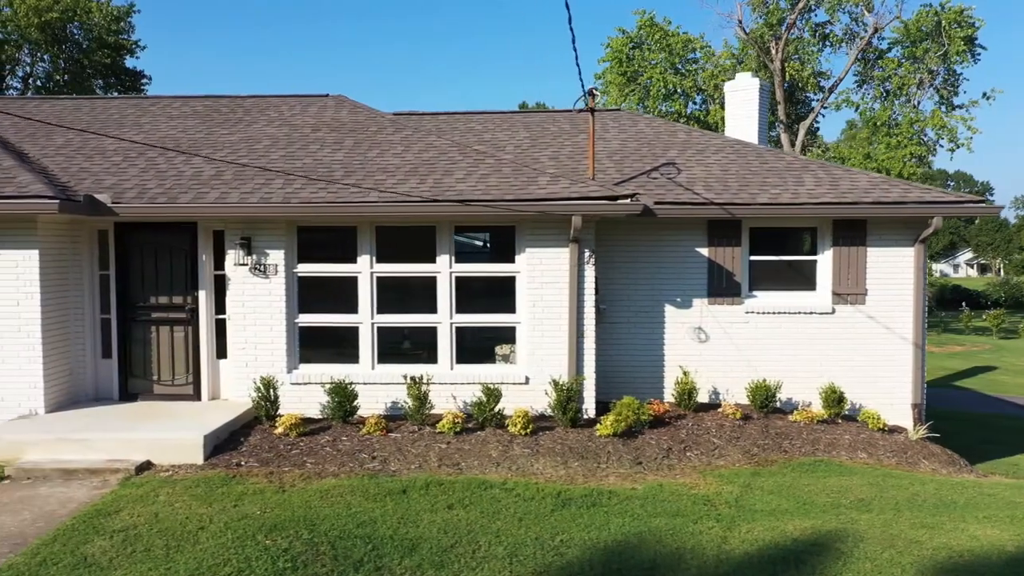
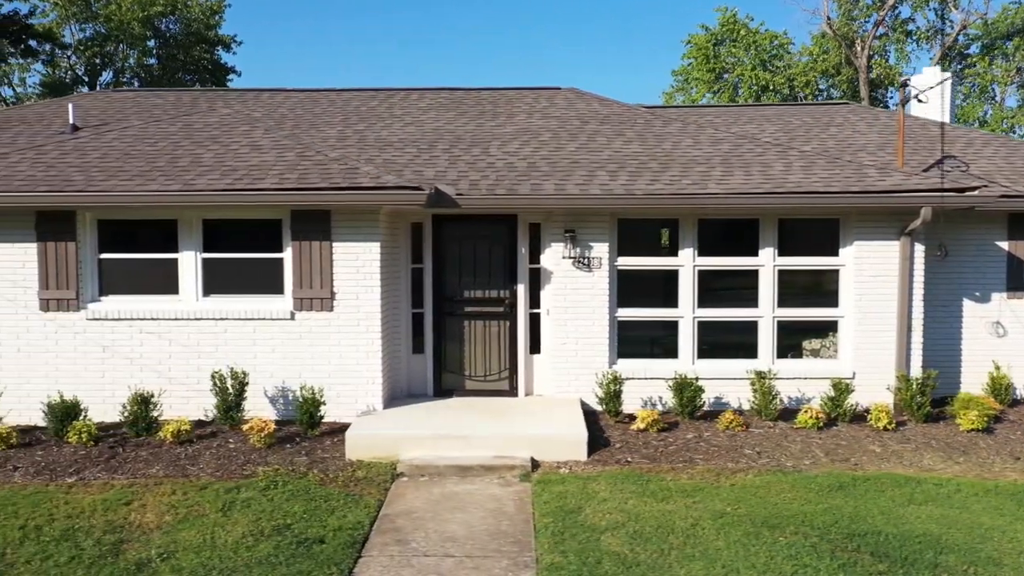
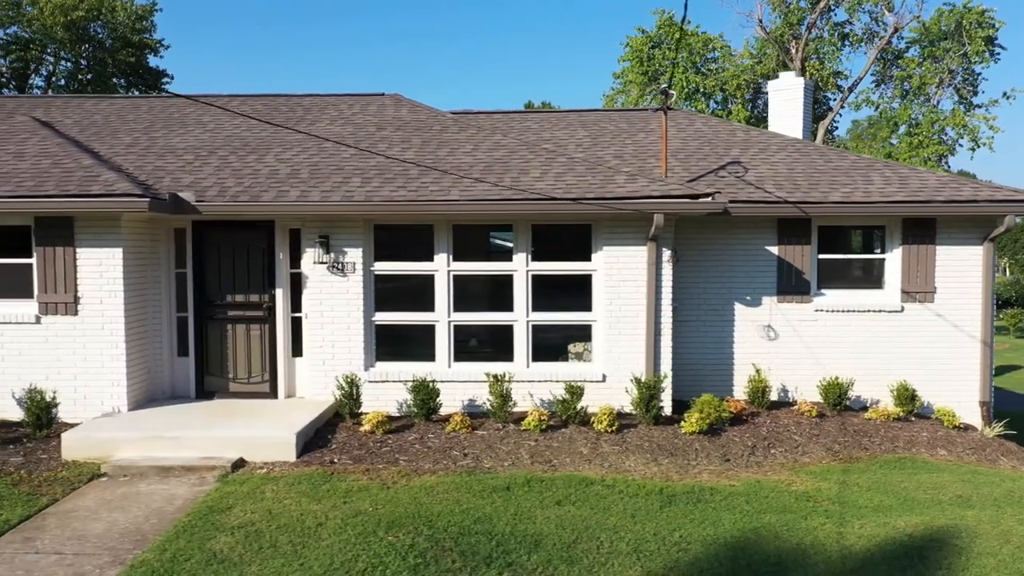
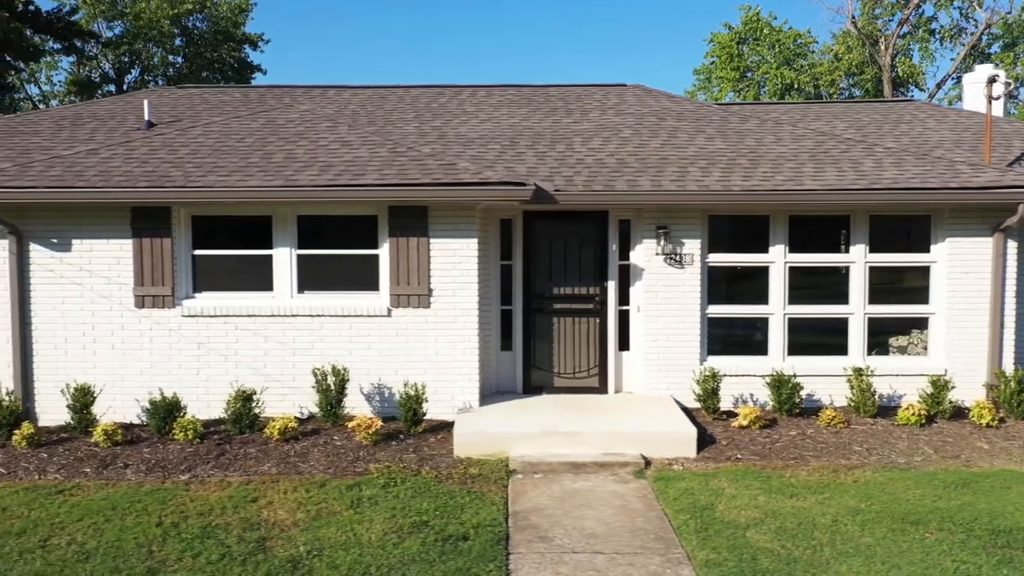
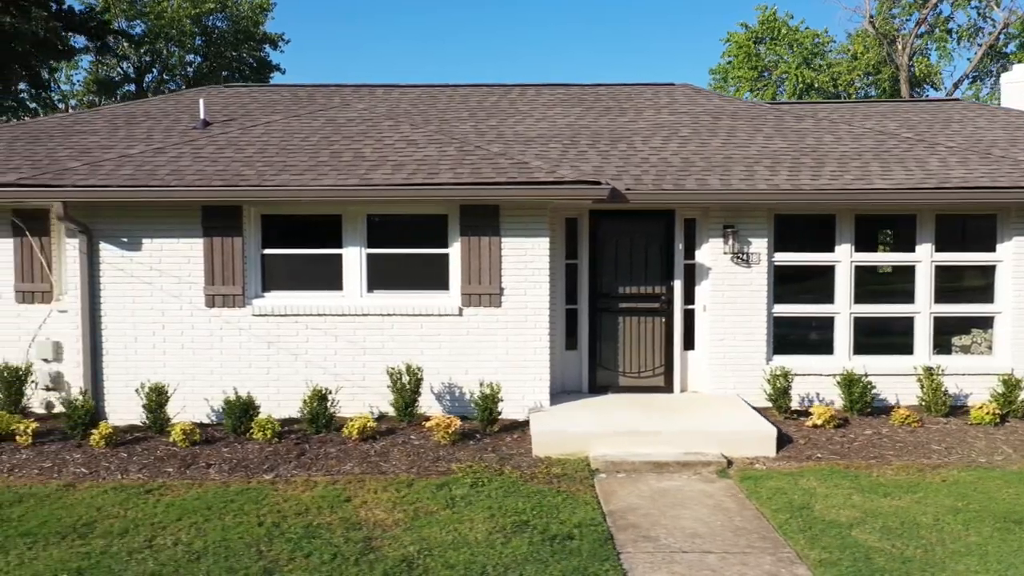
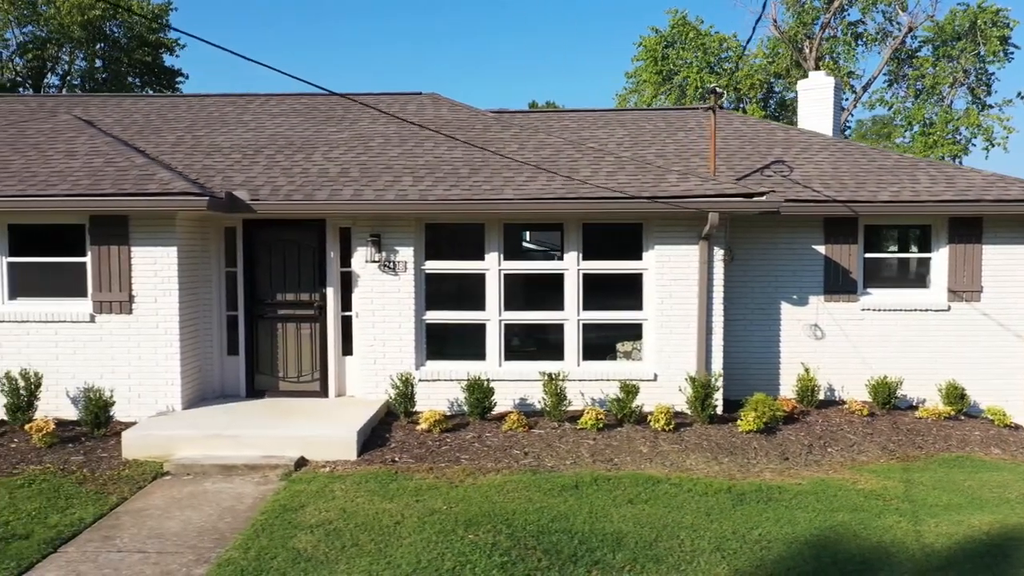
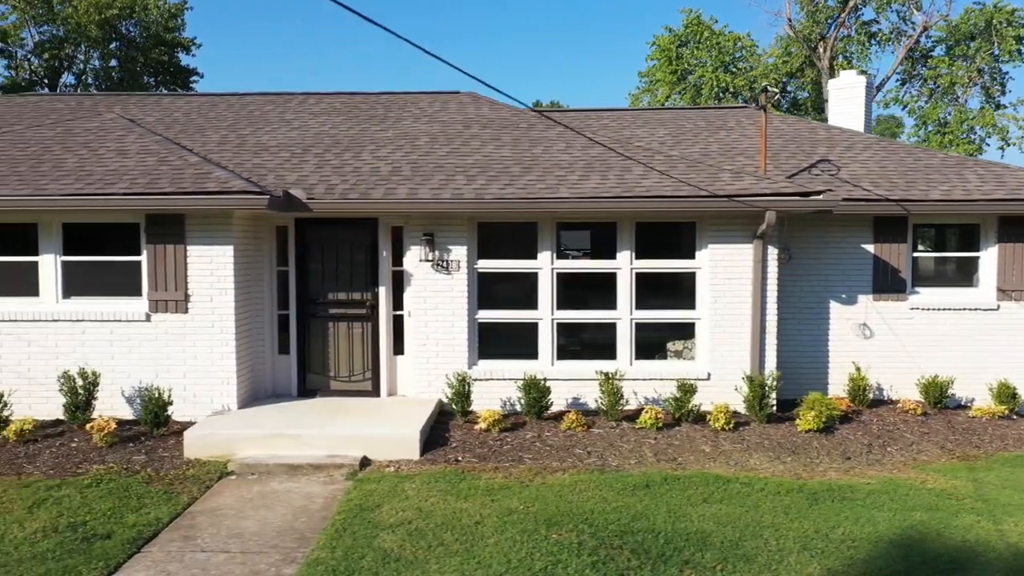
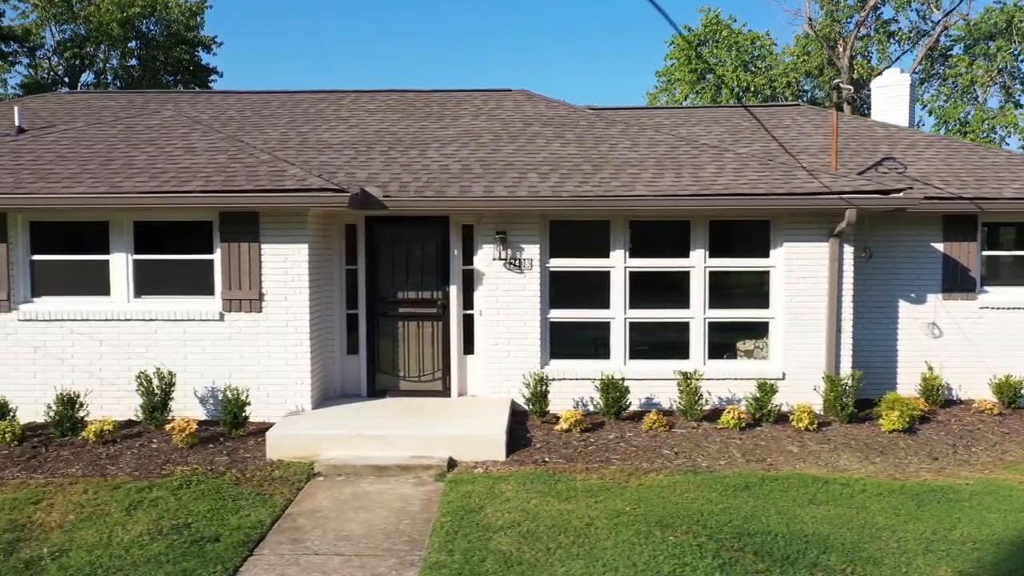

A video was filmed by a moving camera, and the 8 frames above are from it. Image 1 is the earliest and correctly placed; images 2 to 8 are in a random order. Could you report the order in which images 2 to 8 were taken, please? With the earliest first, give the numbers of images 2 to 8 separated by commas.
3, 6, 7, 8, 2, 4, 5
